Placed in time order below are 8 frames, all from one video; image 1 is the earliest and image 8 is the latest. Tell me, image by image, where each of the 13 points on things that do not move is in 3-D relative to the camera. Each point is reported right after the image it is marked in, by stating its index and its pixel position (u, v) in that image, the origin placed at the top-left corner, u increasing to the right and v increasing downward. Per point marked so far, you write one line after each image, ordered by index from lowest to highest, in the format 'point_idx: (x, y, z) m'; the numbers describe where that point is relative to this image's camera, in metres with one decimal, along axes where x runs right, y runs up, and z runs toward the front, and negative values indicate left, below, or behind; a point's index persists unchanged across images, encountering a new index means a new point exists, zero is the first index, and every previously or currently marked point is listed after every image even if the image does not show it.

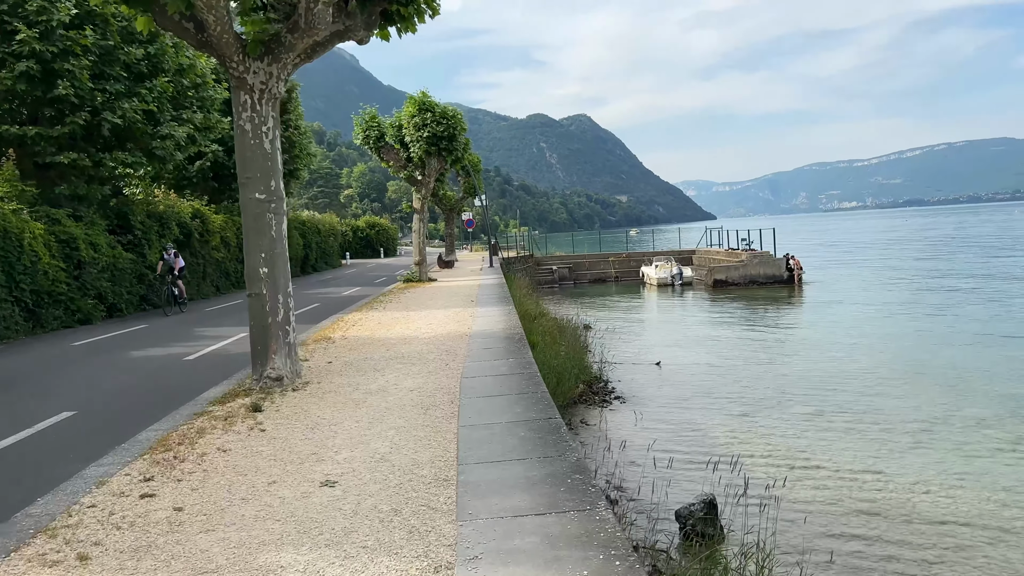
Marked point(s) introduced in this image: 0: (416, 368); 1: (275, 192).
0: (-1.0, -0.8, +8.0) m
1: (-2.2, +0.9, +7.2) m
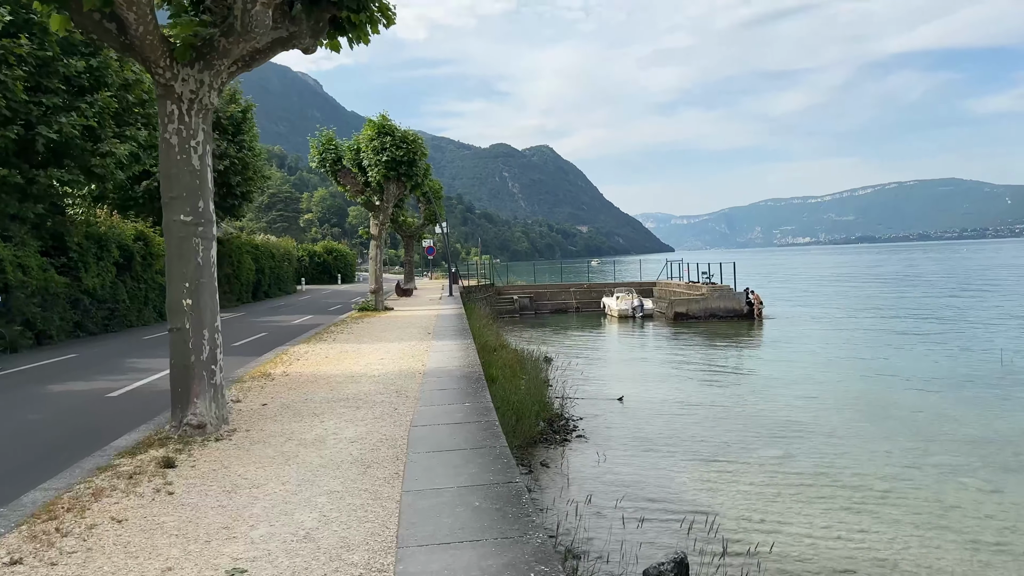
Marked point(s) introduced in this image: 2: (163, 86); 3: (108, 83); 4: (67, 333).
0: (-1.4, -1.1, +7.2) m
1: (-2.5, +0.6, +6.4) m
2: (-2.7, +1.6, +6.2) m
3: (-8.3, +4.2, +16.0) m
4: (-9.1, -0.9, +16.1) m
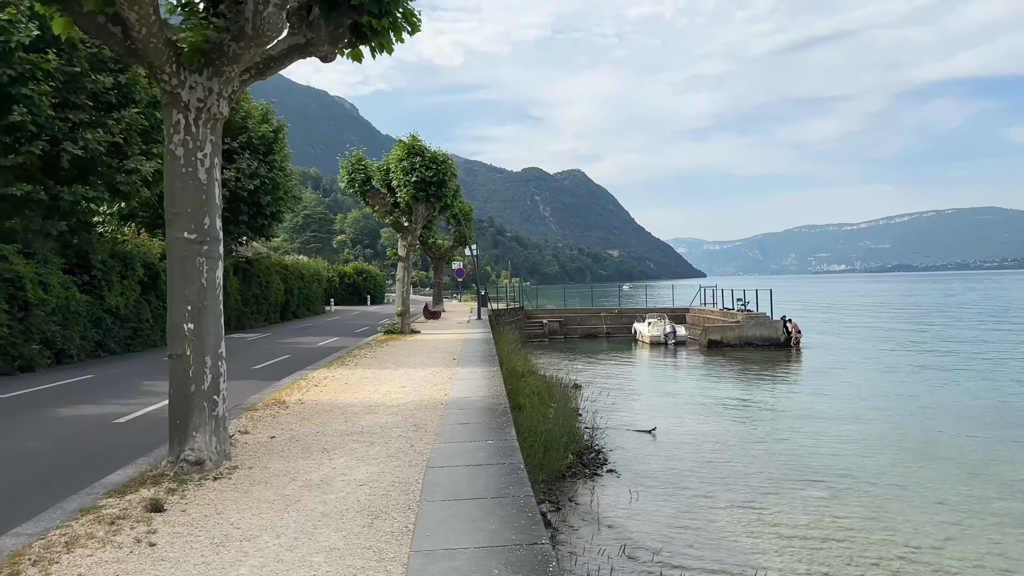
0: (-1.2, -1.3, +6.7) m
1: (-2.3, +0.4, +5.9) m
2: (-2.5, +1.4, +5.7) m
3: (-7.7, +3.8, +15.9) m
4: (-8.5, -1.3, +15.8) m
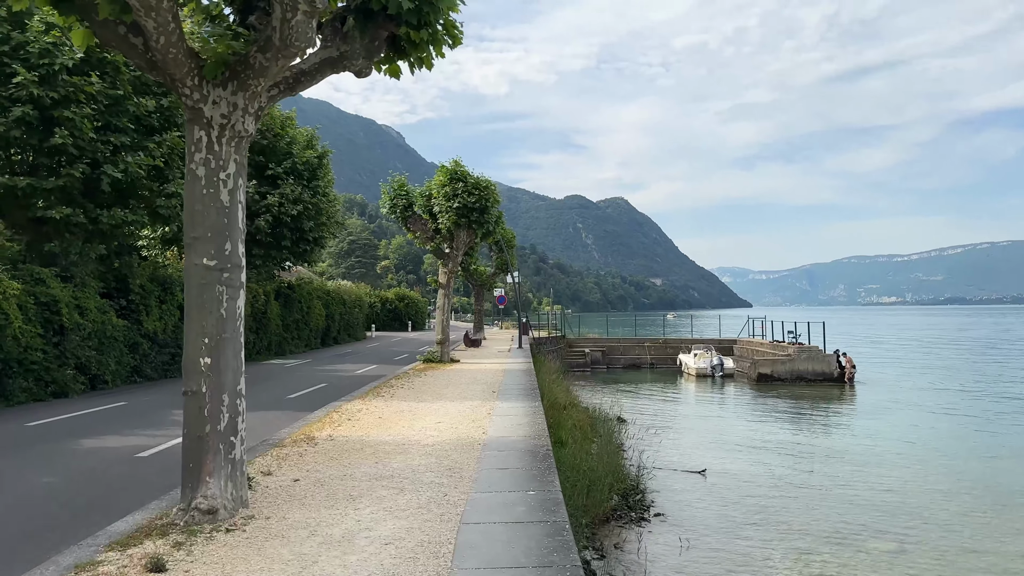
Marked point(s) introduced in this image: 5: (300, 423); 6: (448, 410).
0: (-0.8, -1.6, +6.1) m
1: (-2.0, +0.2, +5.4) m
2: (-2.2, +1.2, +5.3) m
3: (-6.8, +3.3, +15.8) m
4: (-7.7, -1.8, +15.6) m
5: (-2.6, -1.7, +9.6) m
6: (-0.9, -1.7, +11.0) m
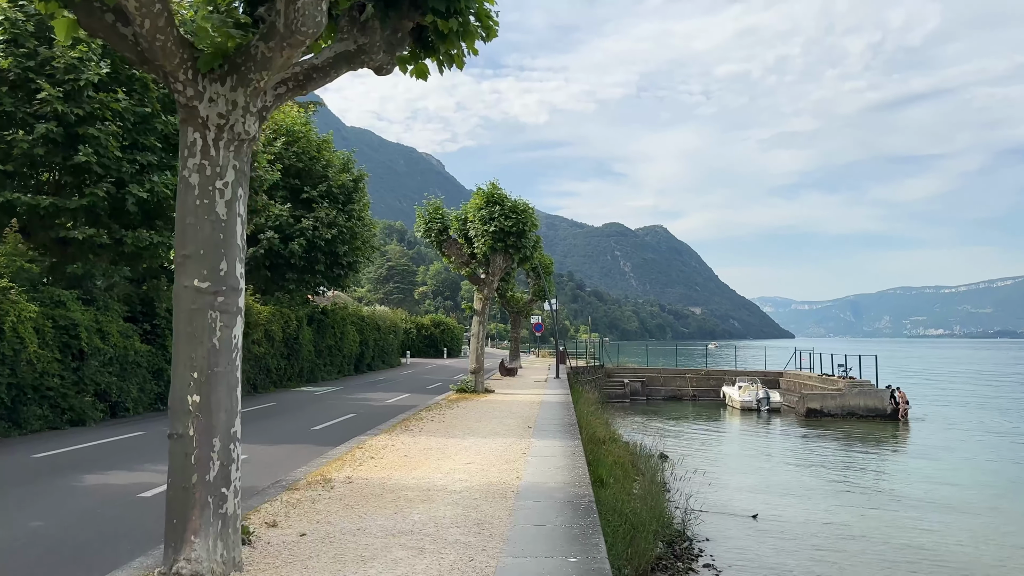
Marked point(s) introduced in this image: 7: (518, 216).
0: (-0.6, -1.8, +5.2) m
1: (-1.7, +0.1, +4.7) m
2: (-1.9, +1.1, +4.6) m
3: (-6.0, +2.9, +15.4) m
4: (-7.0, -2.2, +15.0) m
5: (-2.2, -1.9, +8.8) m
6: (-0.4, -2.1, +10.2) m
7: (+0.2, +1.8, +19.6) m
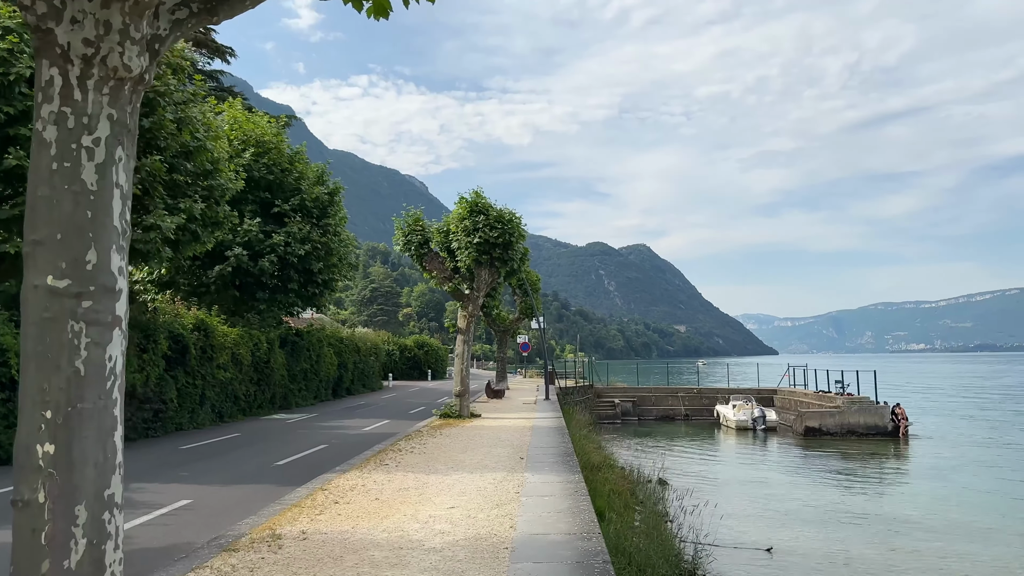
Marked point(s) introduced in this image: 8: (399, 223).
0: (-0.6, -1.8, +3.8) m
1: (-1.7, +0.1, +3.3) m
2: (-2.0, +1.1, +3.2) m
3: (-6.3, +2.5, +14.0) m
4: (-7.2, -2.6, +13.5) m
5: (-2.2, -2.1, +7.3) m
6: (-0.5, -2.2, +8.7) m
7: (-0.2, +1.5, +18.3) m
8: (-2.9, +1.6, +20.2) m
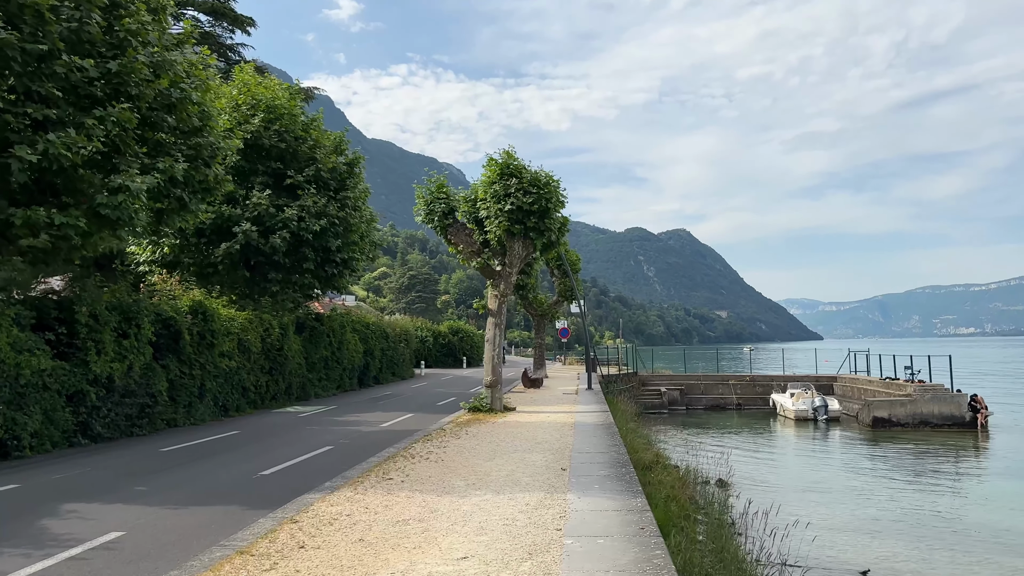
0: (-0.5, -1.5, +1.5) m
1: (-1.7, +0.3, +1.0) m
2: (-1.9, +1.3, +0.9) m
3: (-5.7, +2.9, +11.8) m
4: (-6.6, -2.2, +11.5) m
5: (-2.0, -1.8, +5.1) m
6: (-0.2, -1.9, +6.4) m
7: (+0.6, +2.0, +15.8) m
8: (-2.0, +2.2, +17.9) m
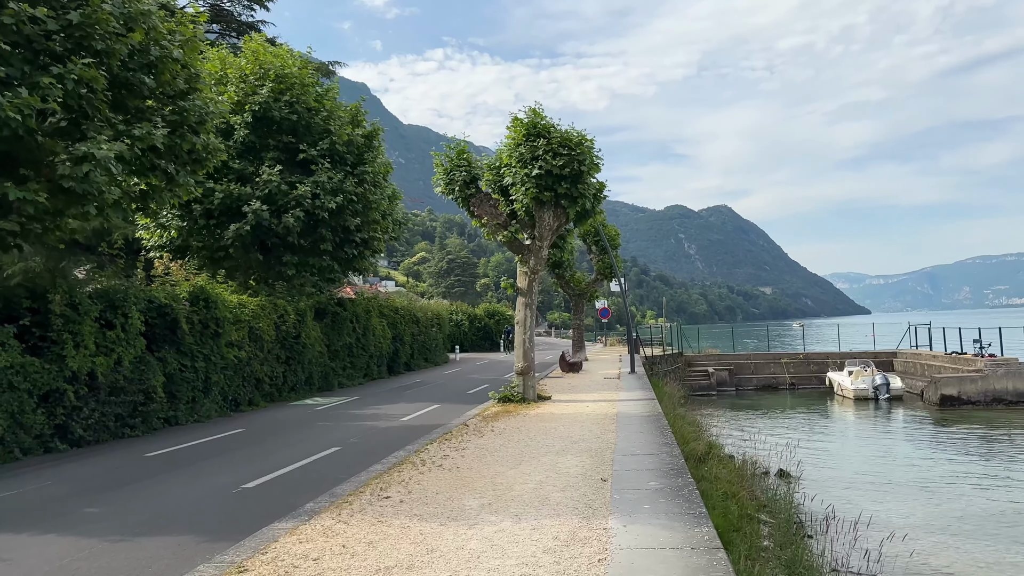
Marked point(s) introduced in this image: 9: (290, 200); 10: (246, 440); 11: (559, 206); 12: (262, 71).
0: (-0.7, -1.4, -0.2) m
1: (-1.9, +0.4, -0.6) m
2: (-2.2, +1.3, -0.7) m
3: (-5.4, +3.1, +10.3) m
4: (-6.2, -2.0, +10.1) m
5: (-1.9, -1.6, +3.5) m
6: (-0.1, -1.7, +4.7) m
7: (+1.1, +2.4, +14.1) m
8: (-1.4, +2.6, +16.2) m
9: (-5.2, +2.0, +18.2) m
10: (-4.0, -2.3, +11.8) m
11: (+0.9, +1.5, +14.3) m
12: (-6.1, +5.3, +19.2) m
